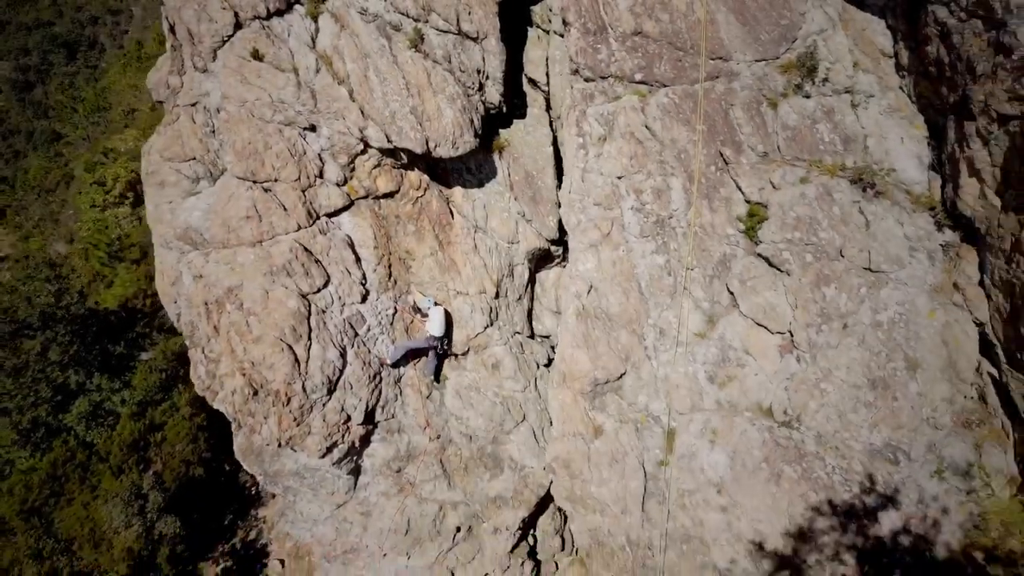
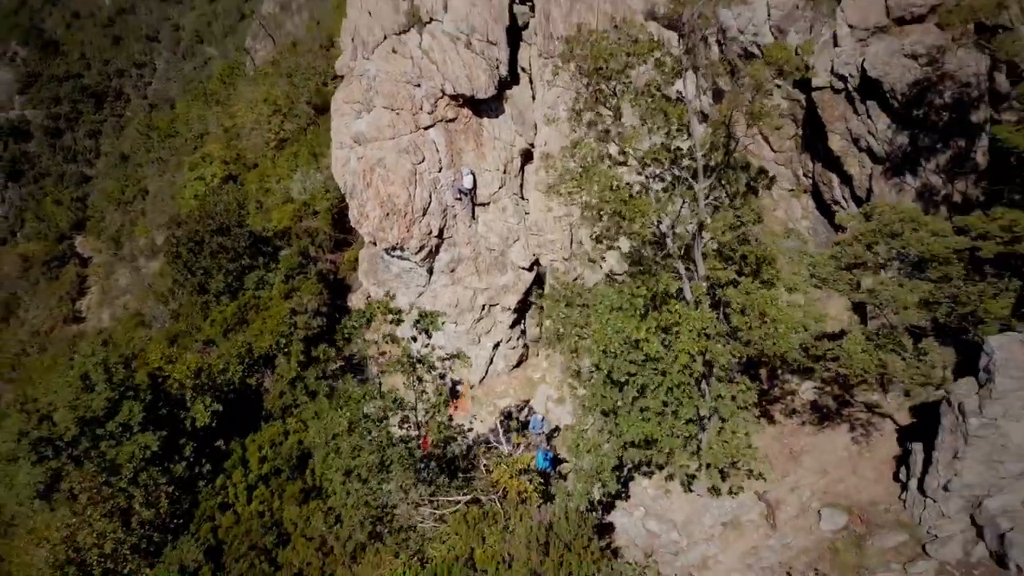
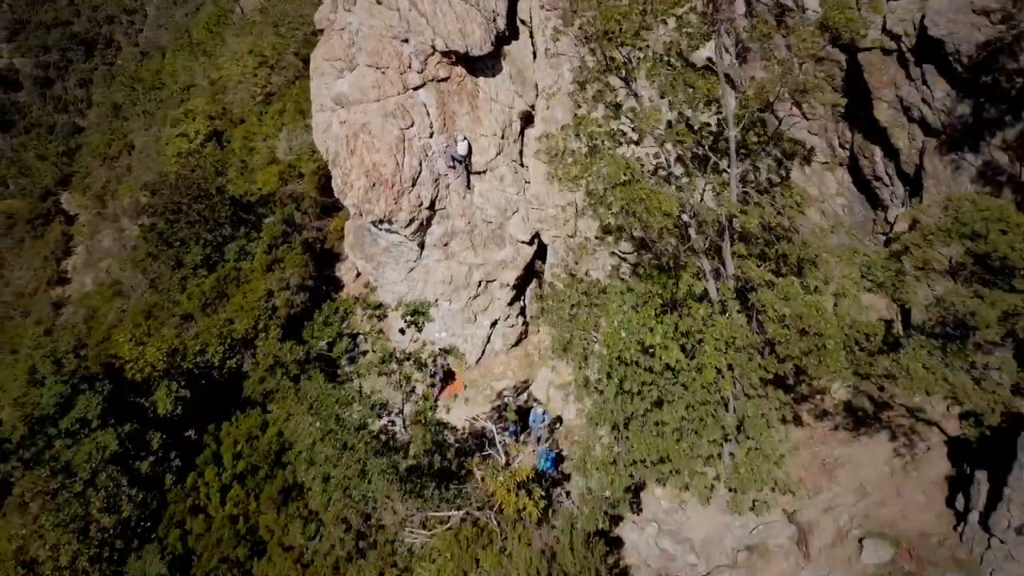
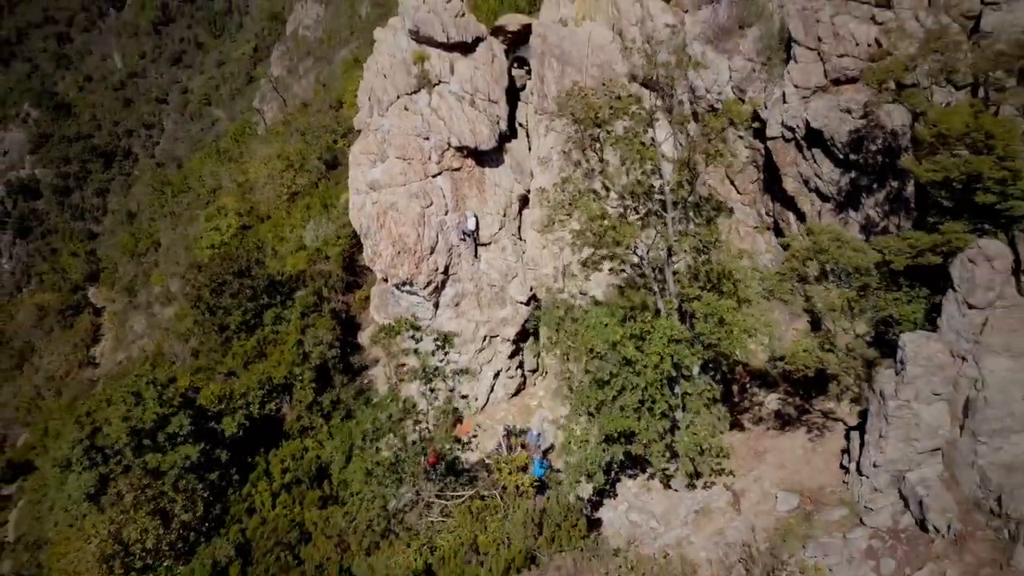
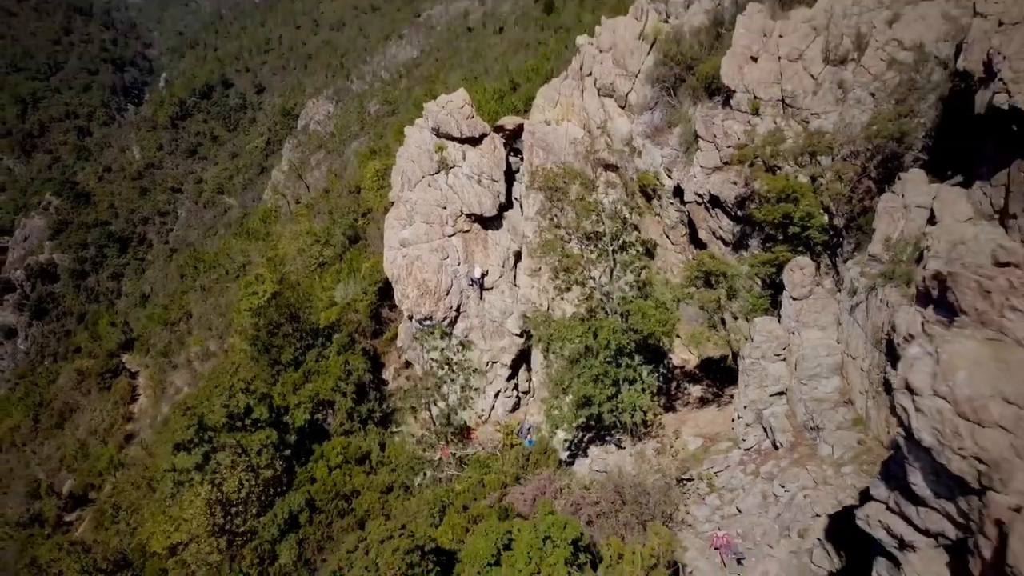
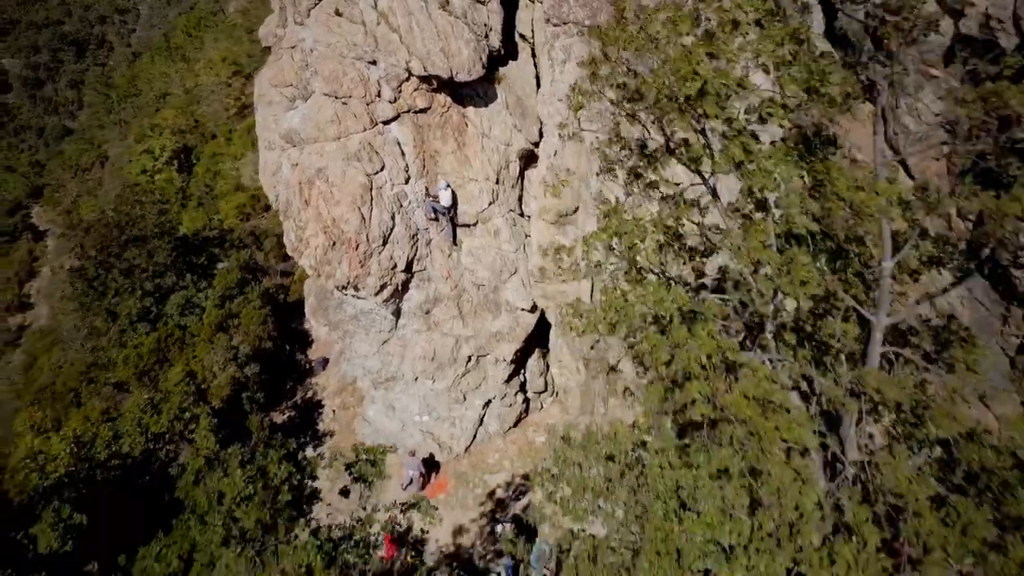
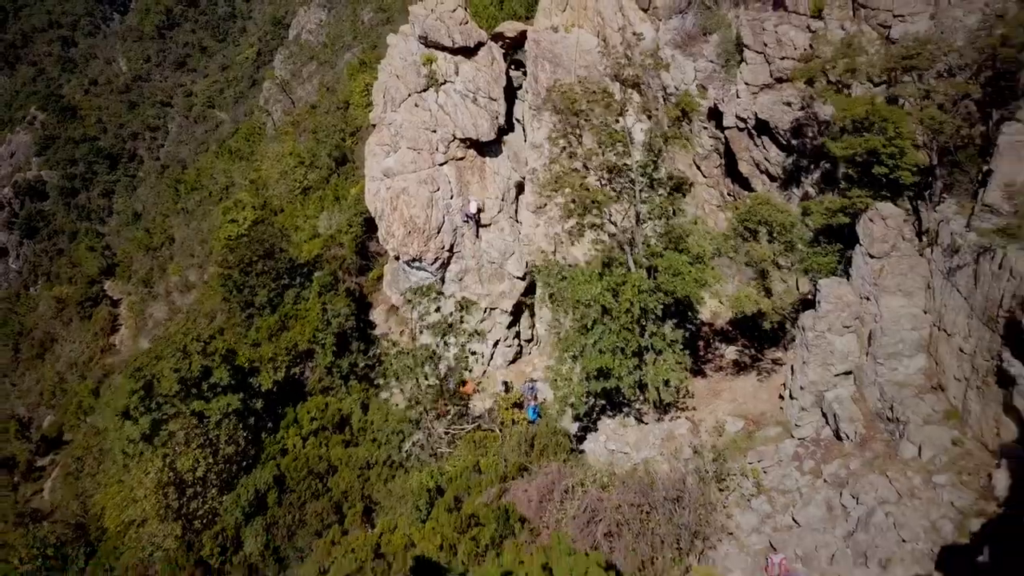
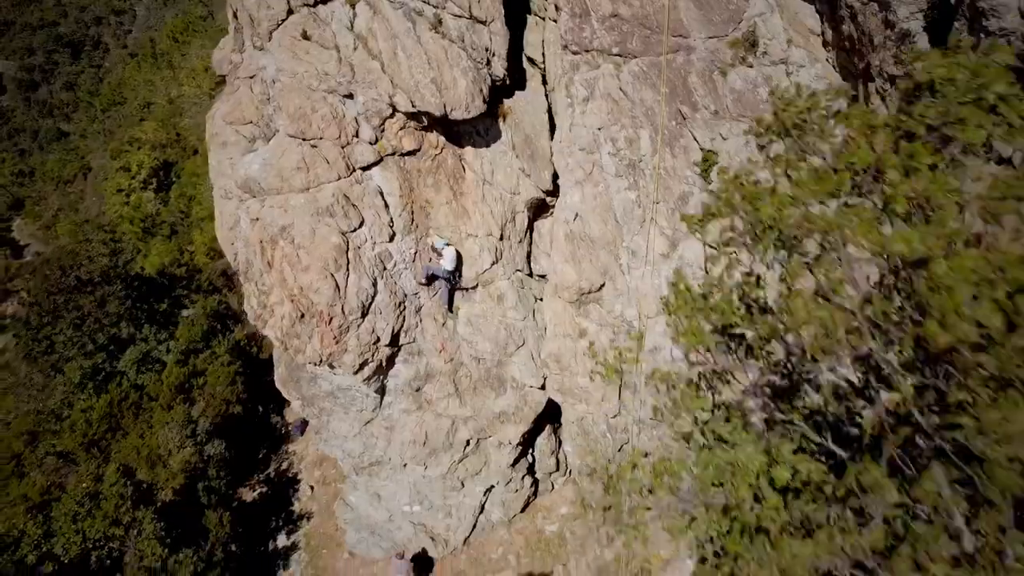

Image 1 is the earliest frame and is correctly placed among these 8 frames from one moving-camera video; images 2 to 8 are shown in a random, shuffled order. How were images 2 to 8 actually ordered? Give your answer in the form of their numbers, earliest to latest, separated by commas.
8, 6, 3, 2, 4, 7, 5
